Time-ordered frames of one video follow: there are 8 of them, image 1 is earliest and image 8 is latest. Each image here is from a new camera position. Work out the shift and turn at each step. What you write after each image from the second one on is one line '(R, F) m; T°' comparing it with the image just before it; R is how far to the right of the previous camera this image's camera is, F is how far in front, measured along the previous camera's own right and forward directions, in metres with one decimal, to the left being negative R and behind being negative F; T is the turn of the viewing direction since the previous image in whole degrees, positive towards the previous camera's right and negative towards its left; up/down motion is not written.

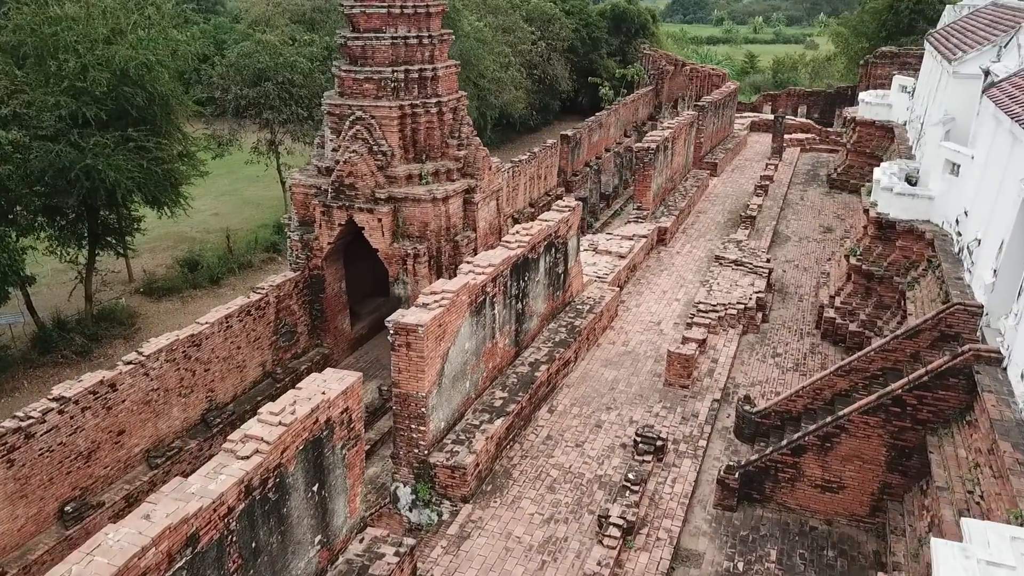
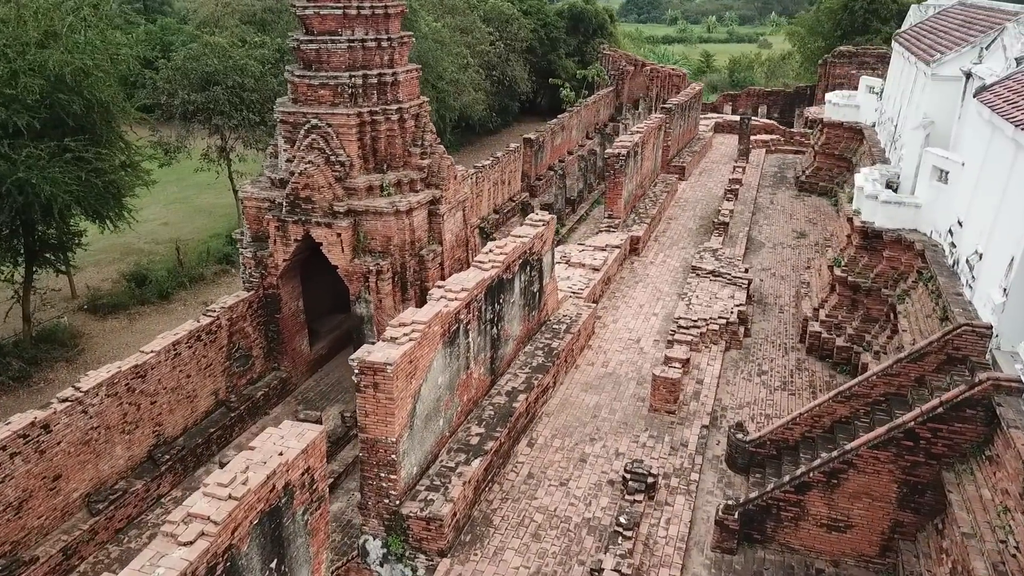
(-0.2, +0.7) m; +3°
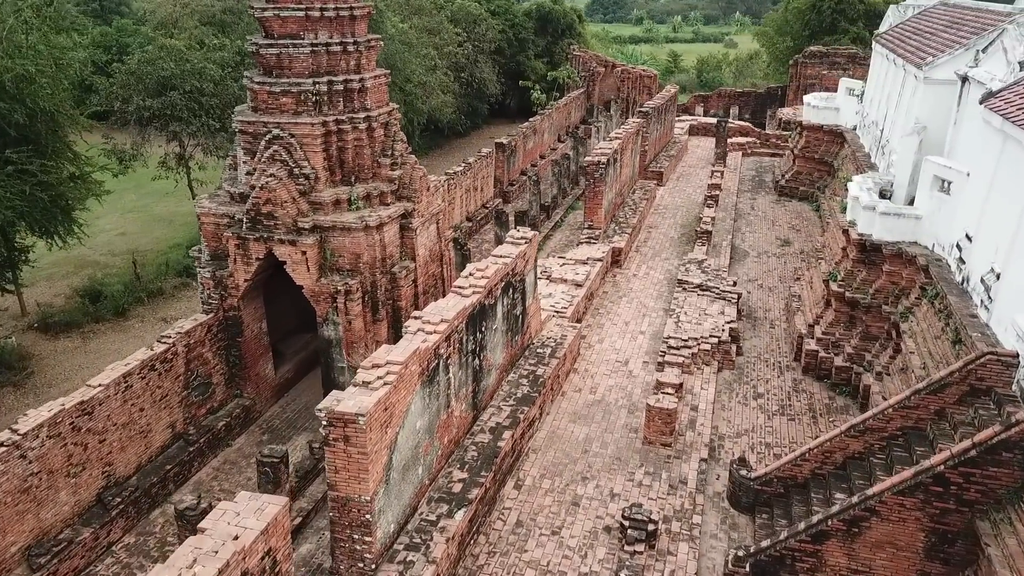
(-0.1, +0.8) m; +2°
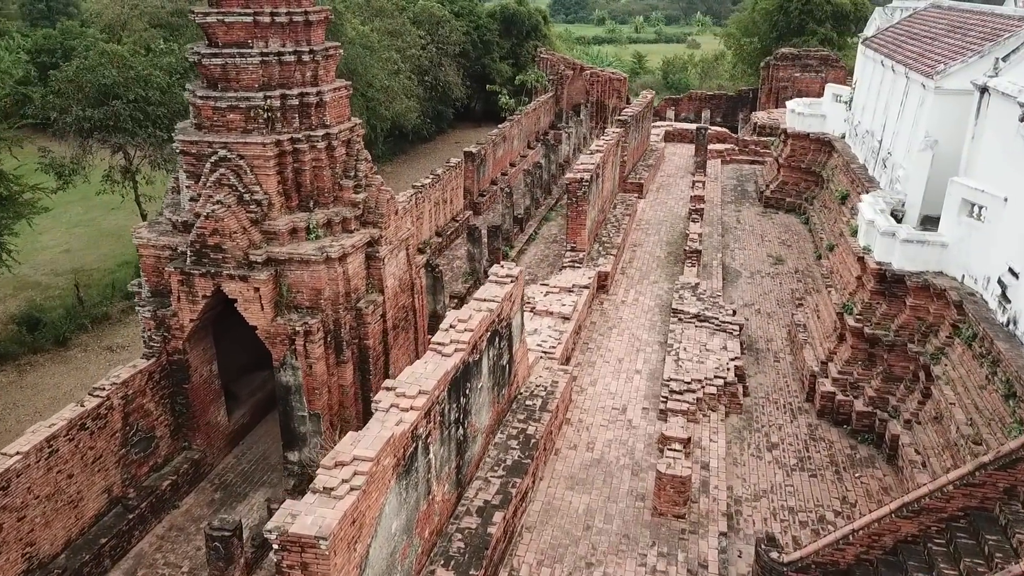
(-0.2, +1.3) m; +2°
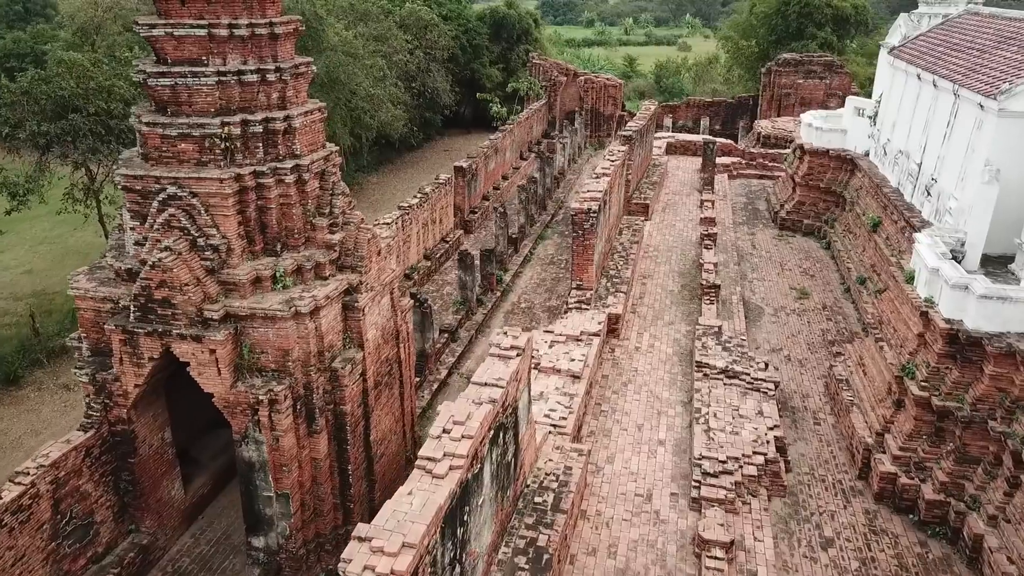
(-0.1, +1.6) m; +1°
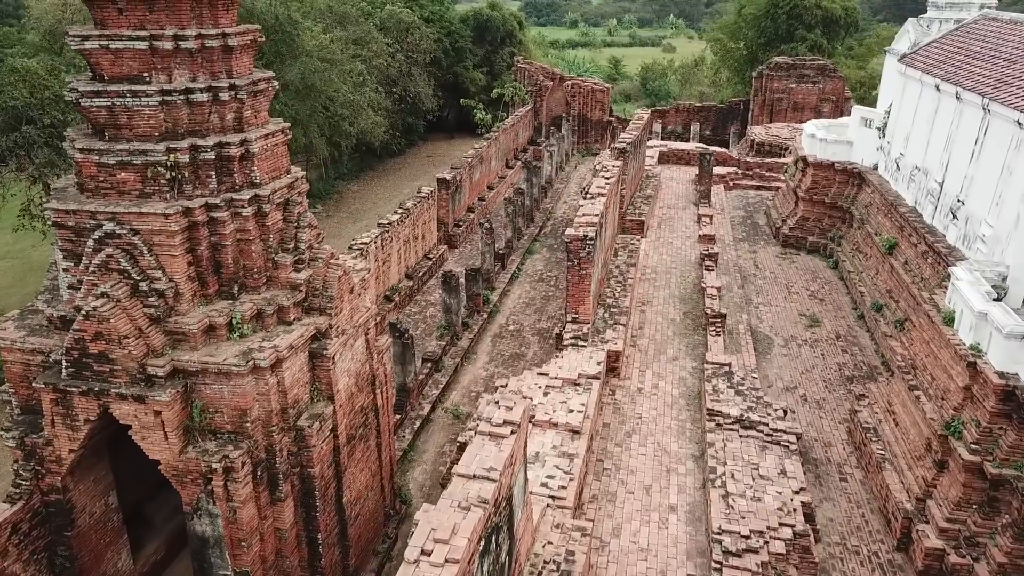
(-0.1, +1.2) m; +1°
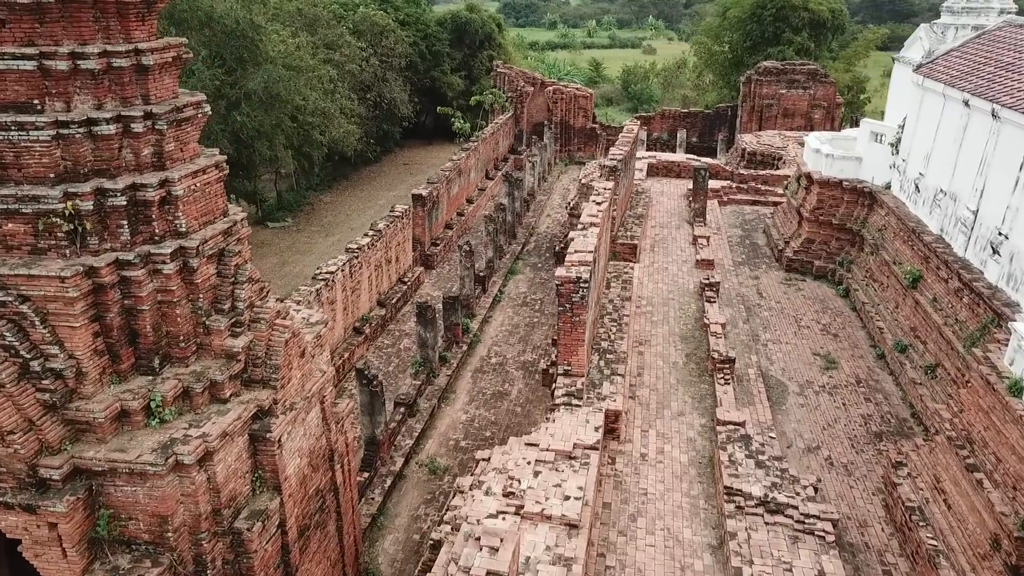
(0.0, +1.5) m; +1°
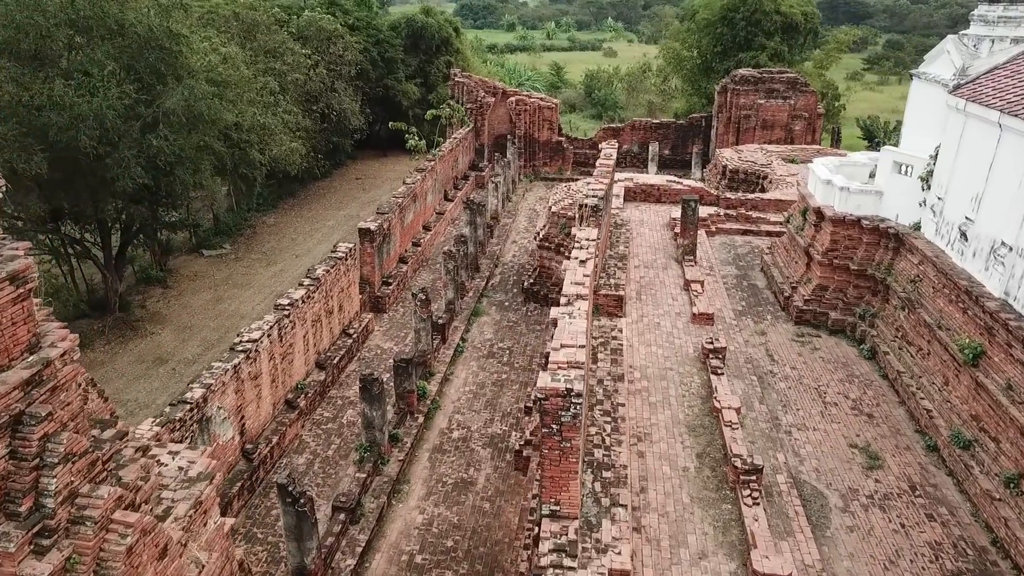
(0.0, +2.6) m; +3°
